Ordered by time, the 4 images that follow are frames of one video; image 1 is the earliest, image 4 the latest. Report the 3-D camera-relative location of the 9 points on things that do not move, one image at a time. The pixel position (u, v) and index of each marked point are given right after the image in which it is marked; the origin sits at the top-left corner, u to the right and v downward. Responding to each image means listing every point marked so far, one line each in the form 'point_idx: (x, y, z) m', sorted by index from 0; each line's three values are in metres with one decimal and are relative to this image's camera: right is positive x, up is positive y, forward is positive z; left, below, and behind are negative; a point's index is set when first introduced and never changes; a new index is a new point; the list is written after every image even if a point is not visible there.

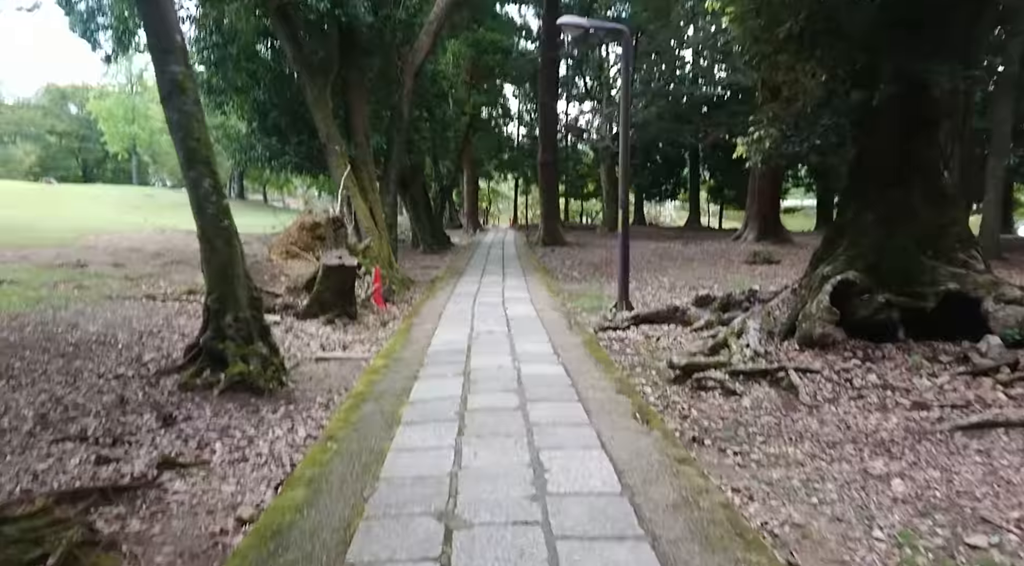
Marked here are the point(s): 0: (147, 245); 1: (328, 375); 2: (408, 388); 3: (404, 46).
0: (-8.1, +0.9, +16.5) m
1: (-1.5, -0.8, +6.2) m
2: (-0.7, -0.7, +5.2) m
3: (-2.0, +4.3, +13.4) m
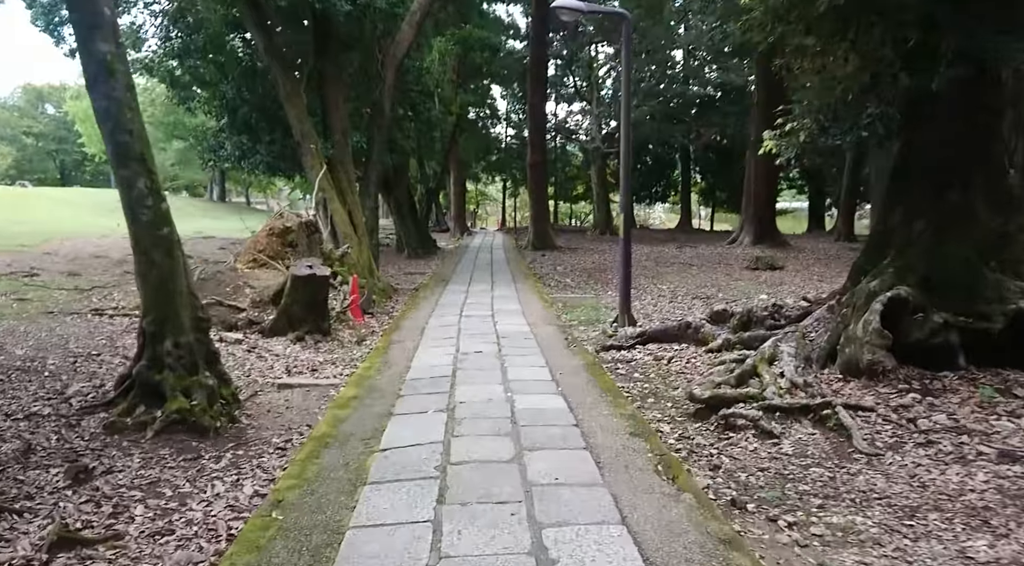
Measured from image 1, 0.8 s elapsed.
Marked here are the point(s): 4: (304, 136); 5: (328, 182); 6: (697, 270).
0: (-8.4, +0.7, +15.6) m
1: (-1.6, -0.9, +5.3) m
2: (-0.8, -0.8, +4.3) m
3: (-2.2, +4.2, +12.6) m
4: (-3.1, +2.2, +10.9) m
5: (-2.7, +1.5, +11.0) m
6: (+3.6, +0.2, +14.3) m
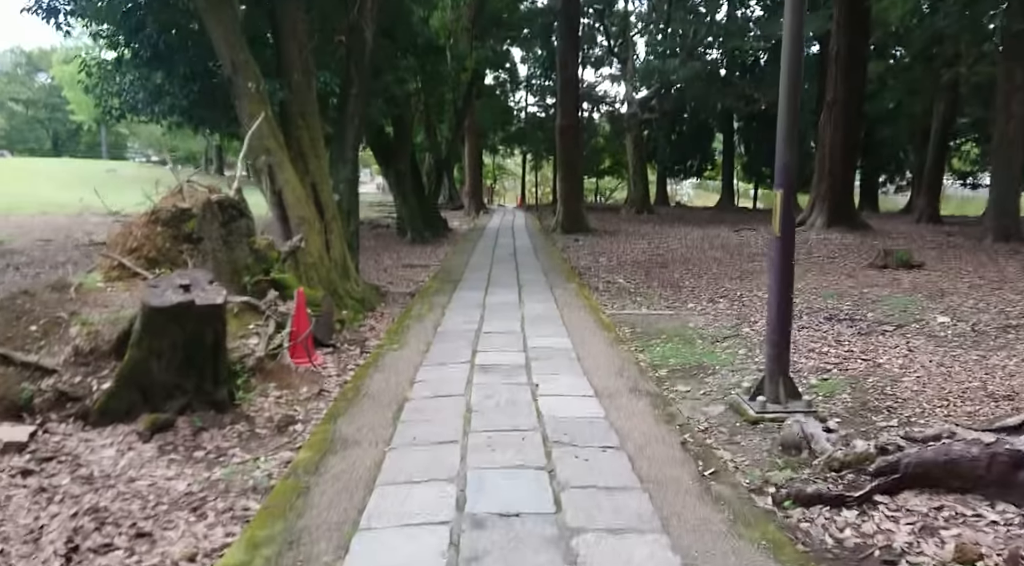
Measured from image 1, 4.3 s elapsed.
0: (-7.9, +0.8, +12.0) m
1: (-1.3, -1.2, +1.7) m
2: (-0.5, -1.2, +0.7) m
3: (-1.7, +4.1, +8.8) m
4: (-2.7, +2.1, +7.2) m
5: (-2.3, +1.4, +7.3) m
6: (+4.0, +0.2, +10.5) m
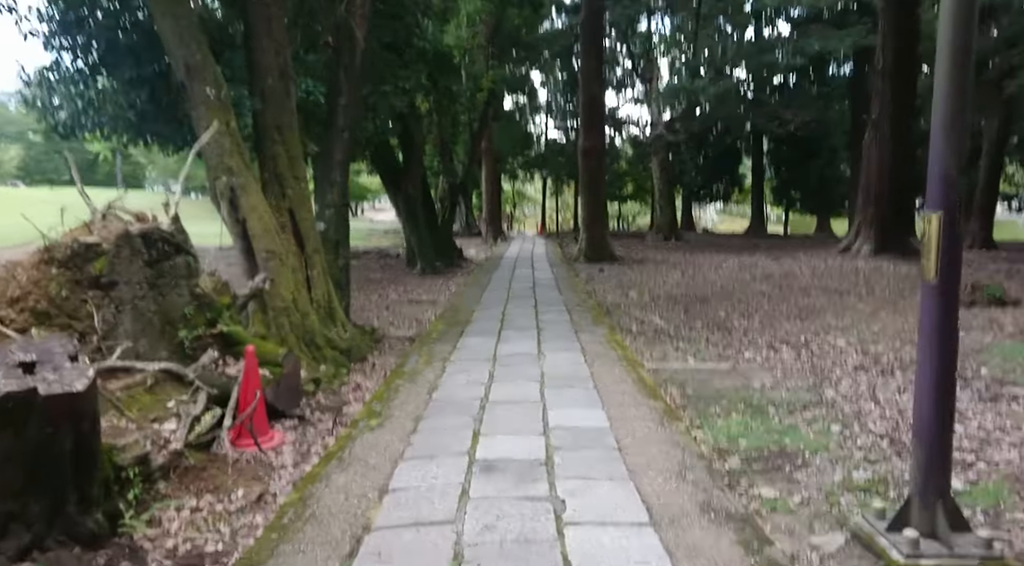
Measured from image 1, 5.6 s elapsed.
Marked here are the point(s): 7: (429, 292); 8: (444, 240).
0: (-7.6, +0.2, +10.8) m
1: (-1.4, -1.3, +0.2) m
2: (-0.6, -1.3, -0.8) m
3: (-1.5, +3.7, +7.5) m
4: (-2.5, +1.7, +5.9) m
5: (-2.2, +1.0, +6.0) m
6: (+4.2, -0.3, +9.0) m
7: (-1.3, -0.1, +11.8) m
8: (-1.4, +1.0, +16.0) m
